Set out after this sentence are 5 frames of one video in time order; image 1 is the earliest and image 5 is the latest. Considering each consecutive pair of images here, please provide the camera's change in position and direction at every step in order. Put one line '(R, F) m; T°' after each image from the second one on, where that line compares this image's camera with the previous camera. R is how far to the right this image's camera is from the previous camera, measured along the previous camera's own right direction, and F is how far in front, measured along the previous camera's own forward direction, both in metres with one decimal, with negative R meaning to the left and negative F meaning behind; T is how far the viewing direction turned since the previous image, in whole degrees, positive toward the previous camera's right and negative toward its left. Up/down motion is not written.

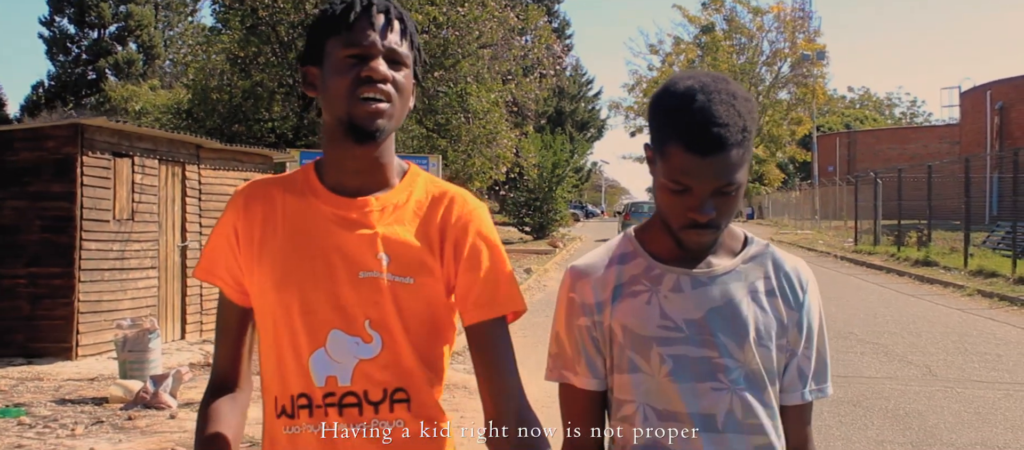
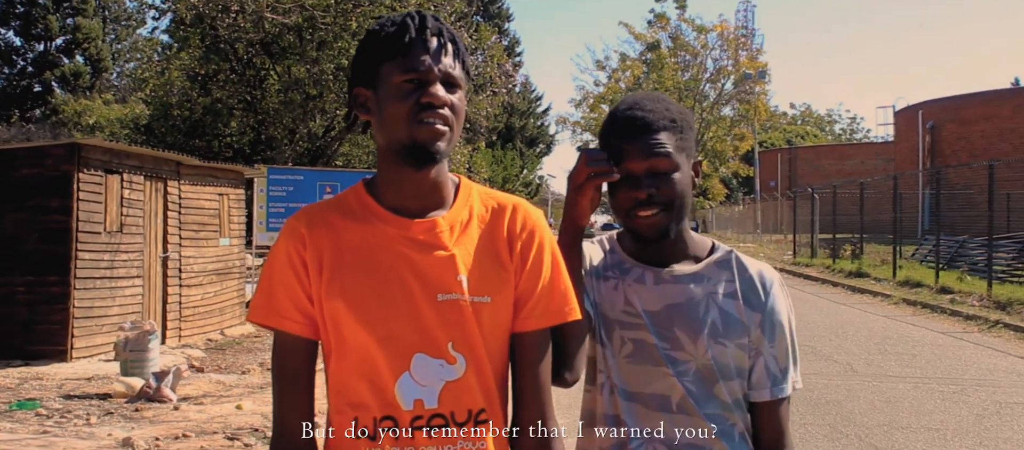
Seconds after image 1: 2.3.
(-0.1, -0.7) m; +4°
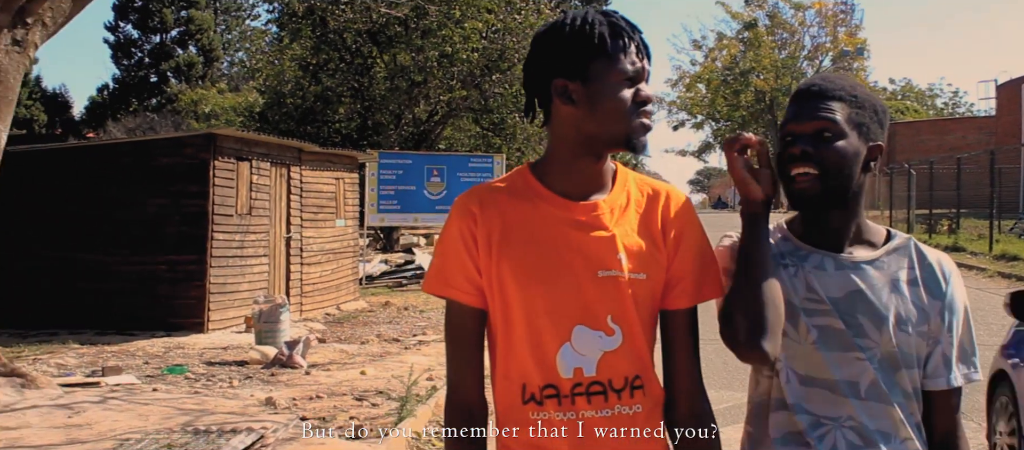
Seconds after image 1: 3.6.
(-0.1, -0.1) m; -8°
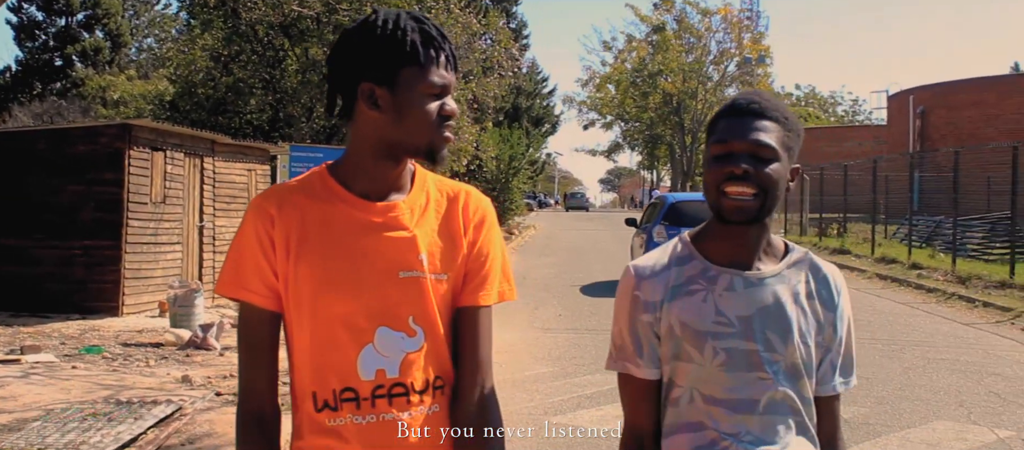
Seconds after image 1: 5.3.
(+0.1, -0.6) m; +7°
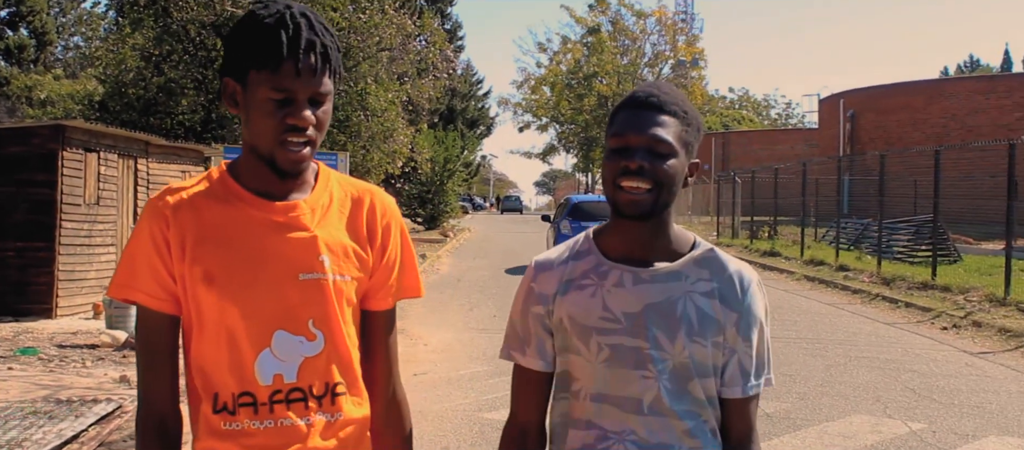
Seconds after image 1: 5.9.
(0.0, -0.4) m; +5°
